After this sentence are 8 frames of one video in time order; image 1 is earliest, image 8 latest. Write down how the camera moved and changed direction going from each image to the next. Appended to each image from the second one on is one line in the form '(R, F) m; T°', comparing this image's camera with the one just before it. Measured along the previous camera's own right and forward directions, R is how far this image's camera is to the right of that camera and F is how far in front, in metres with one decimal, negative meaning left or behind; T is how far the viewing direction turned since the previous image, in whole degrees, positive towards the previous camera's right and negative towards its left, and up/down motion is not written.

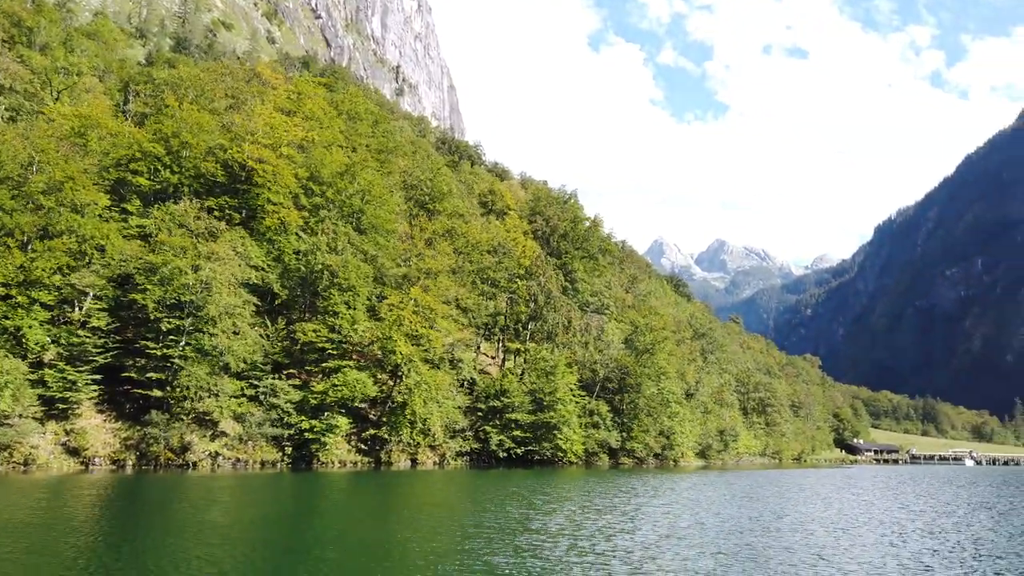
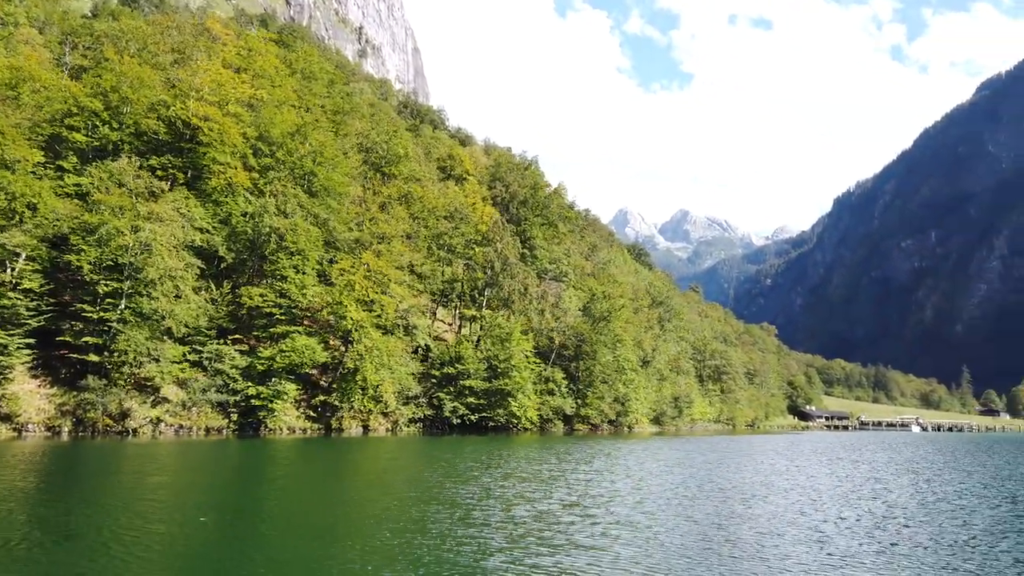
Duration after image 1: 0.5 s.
(+1.6, +1.2) m; +3°
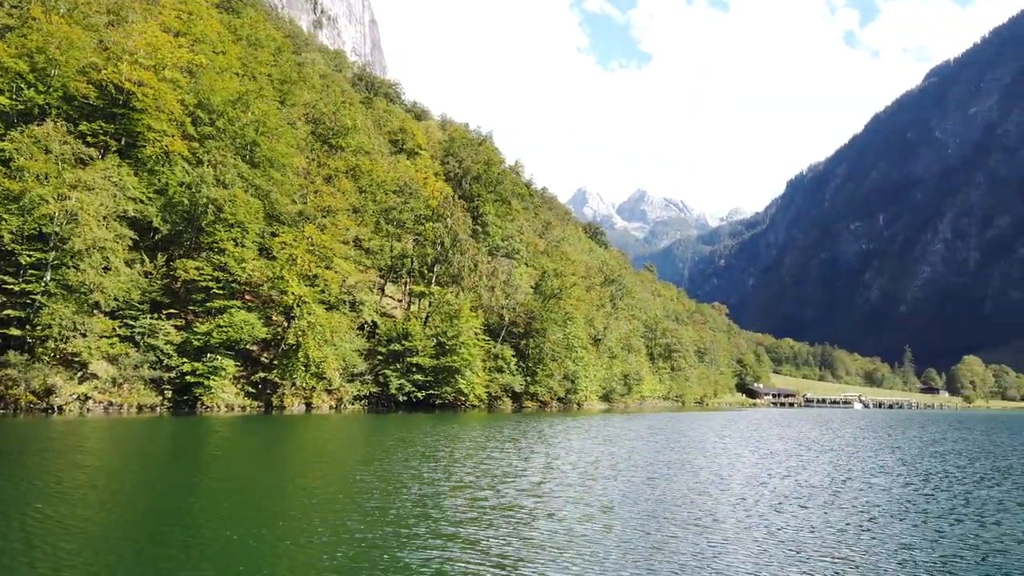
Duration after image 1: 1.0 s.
(+1.6, +1.2) m; +3°
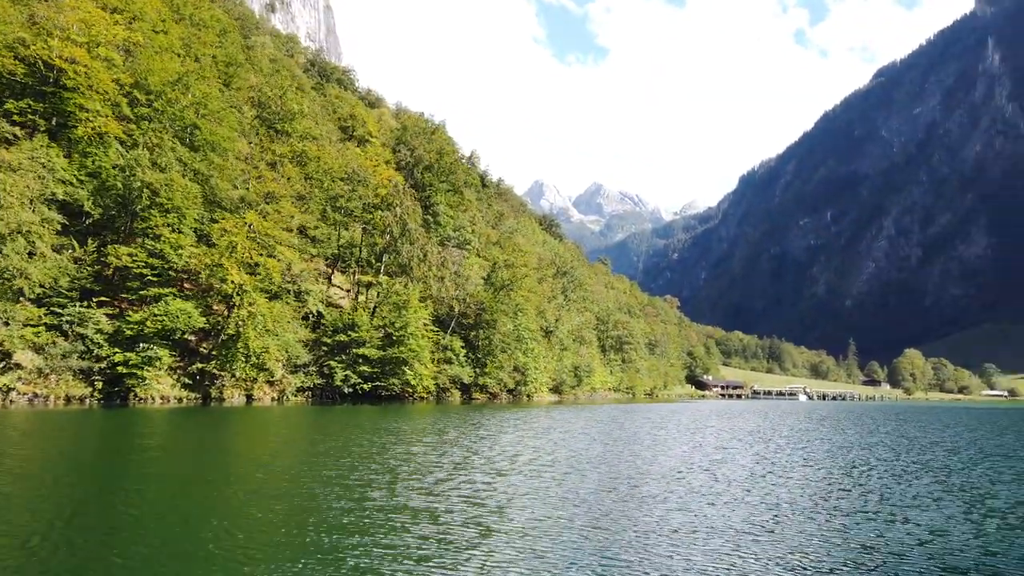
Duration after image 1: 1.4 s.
(+1.2, +1.0) m; +3°
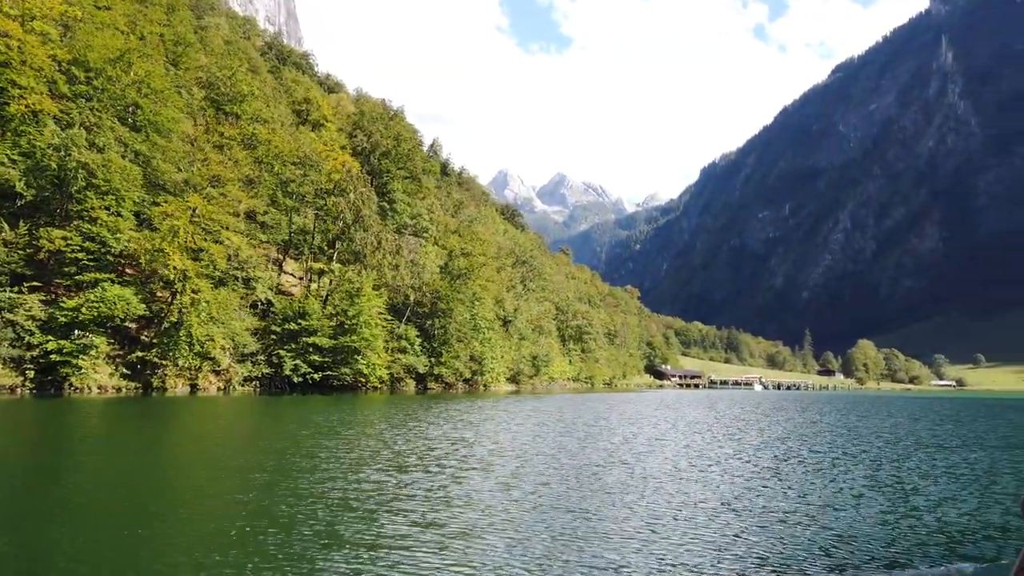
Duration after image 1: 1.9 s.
(+1.4, +1.3) m; +3°
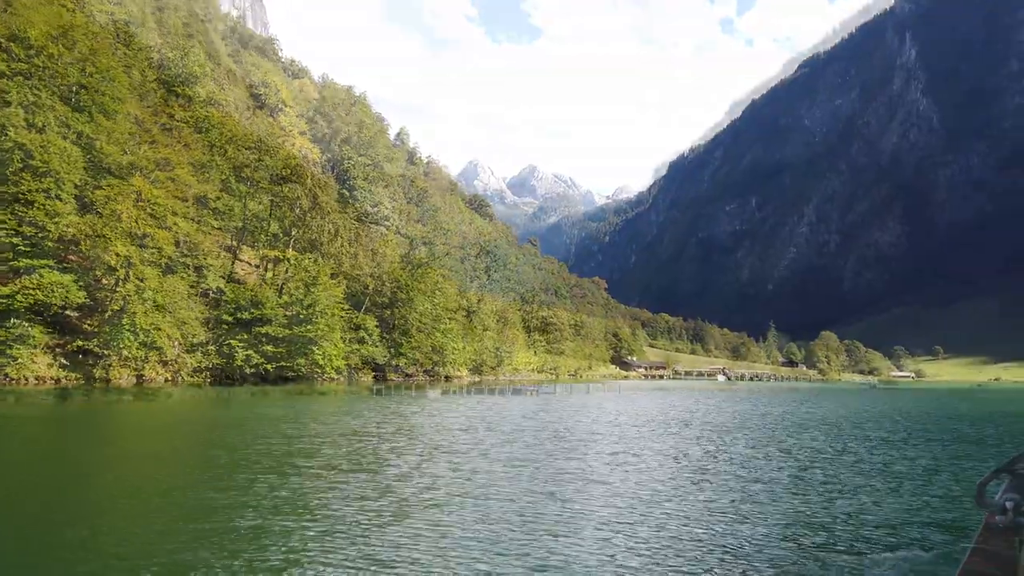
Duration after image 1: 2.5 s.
(+1.5, +1.7) m; +2°
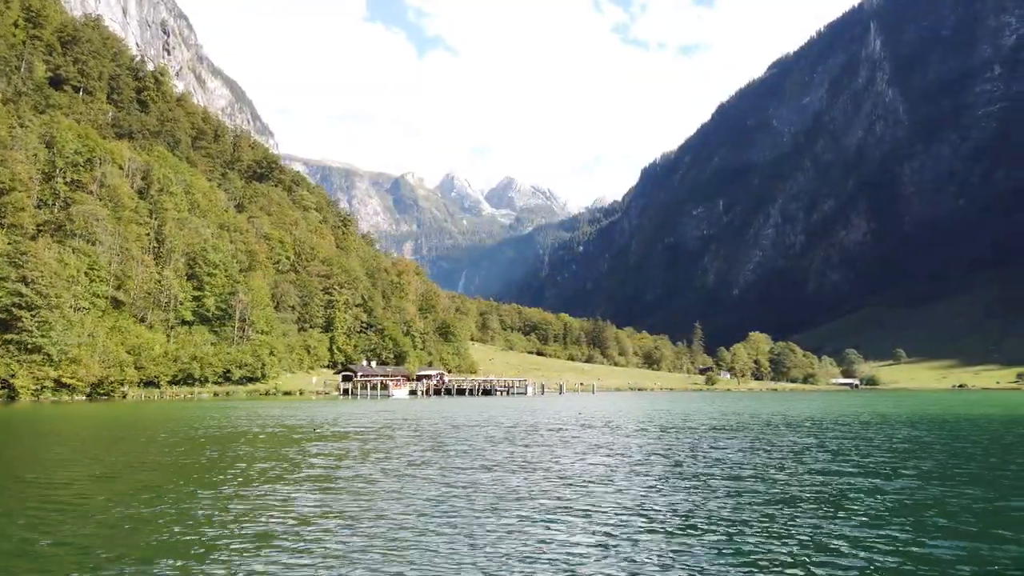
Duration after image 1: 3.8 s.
(+2.9, -3.8) m; +2°
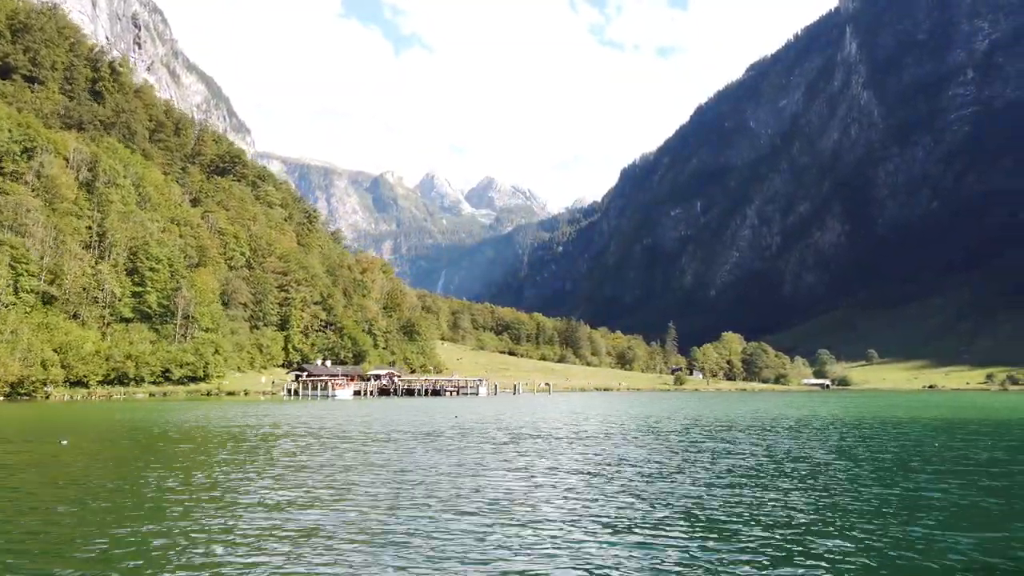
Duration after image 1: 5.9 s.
(+2.3, +2.1) m; +1°
